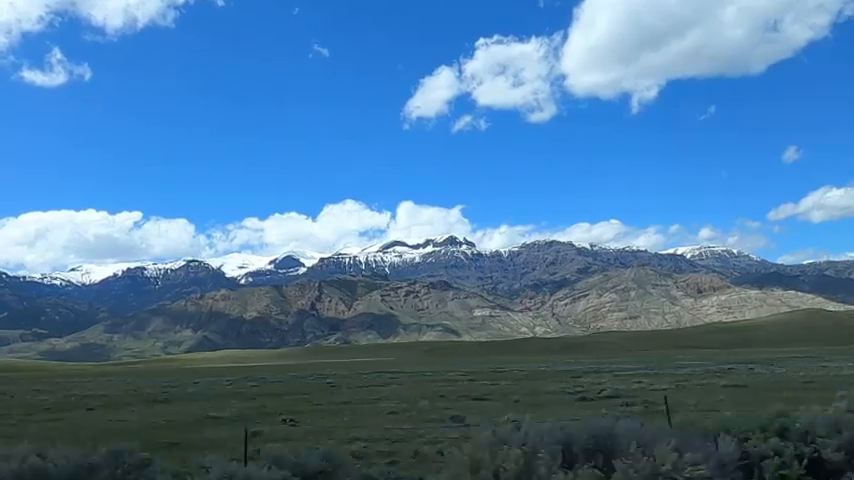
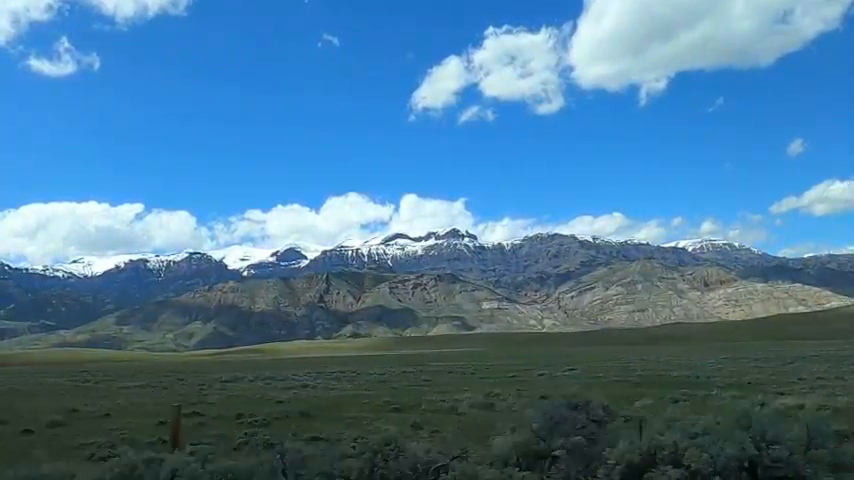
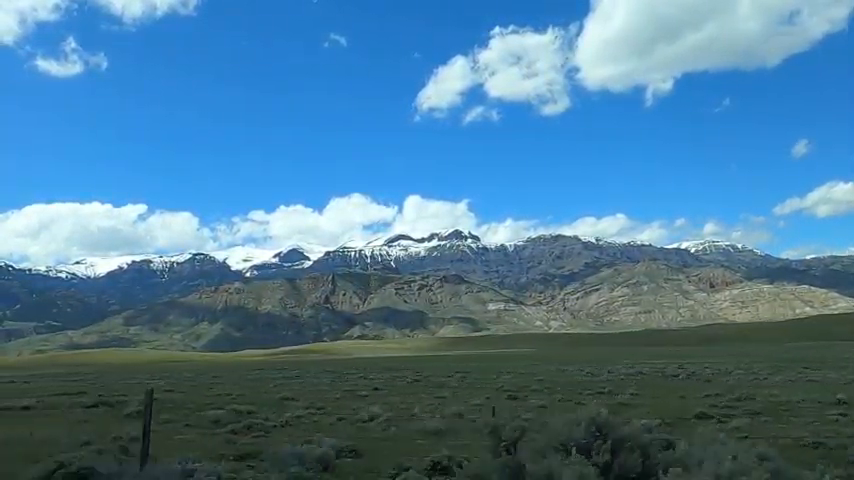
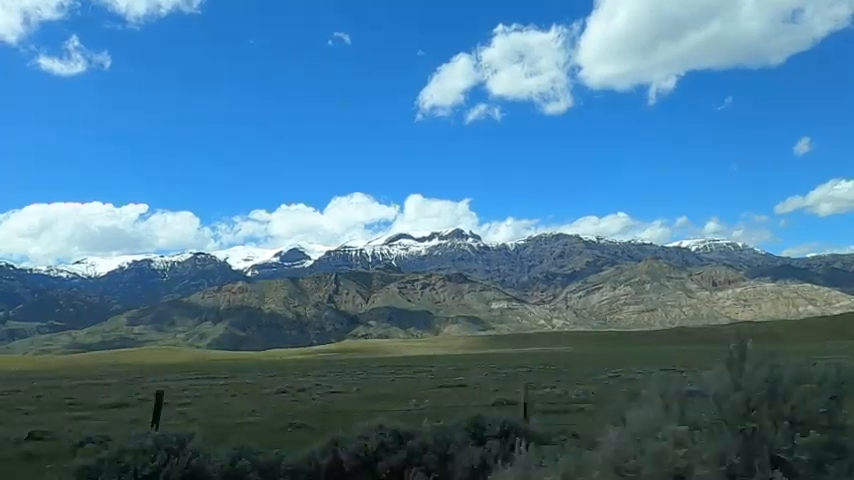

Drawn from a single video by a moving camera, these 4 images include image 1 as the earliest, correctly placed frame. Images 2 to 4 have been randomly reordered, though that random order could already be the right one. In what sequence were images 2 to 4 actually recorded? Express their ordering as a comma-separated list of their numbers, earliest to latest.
2, 3, 4
